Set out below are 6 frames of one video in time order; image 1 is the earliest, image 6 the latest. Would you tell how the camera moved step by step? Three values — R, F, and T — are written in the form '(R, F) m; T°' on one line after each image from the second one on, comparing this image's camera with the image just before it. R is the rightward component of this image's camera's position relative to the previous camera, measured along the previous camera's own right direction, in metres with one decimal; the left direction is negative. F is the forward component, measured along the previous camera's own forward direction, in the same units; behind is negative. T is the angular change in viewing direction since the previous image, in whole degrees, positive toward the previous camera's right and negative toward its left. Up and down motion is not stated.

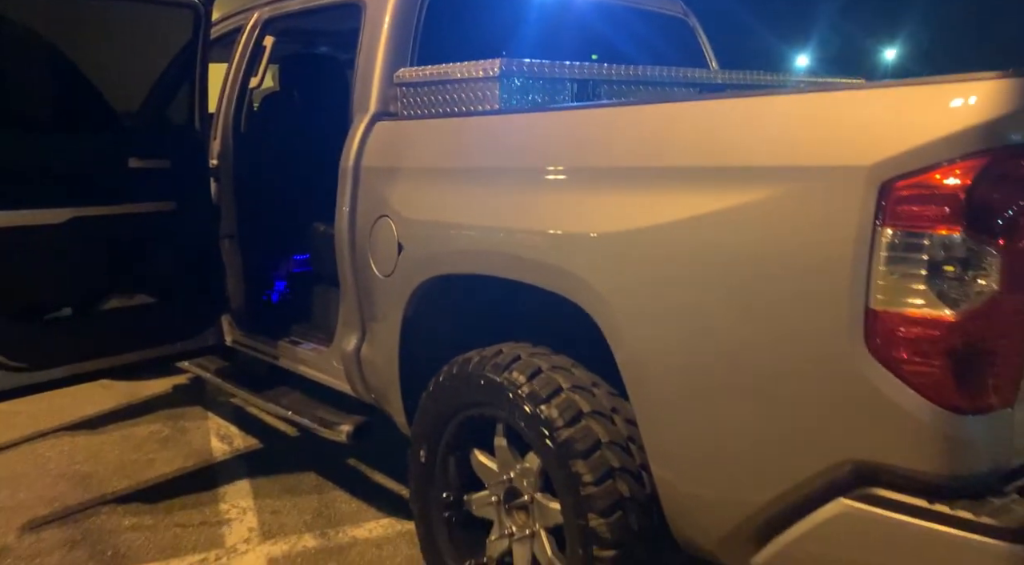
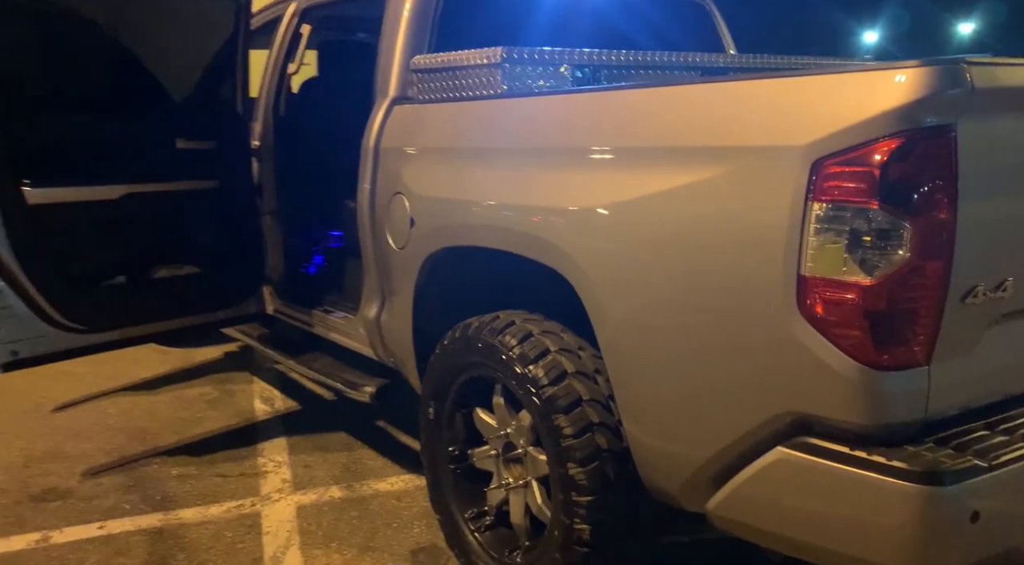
(+0.2, -0.2) m; -4°
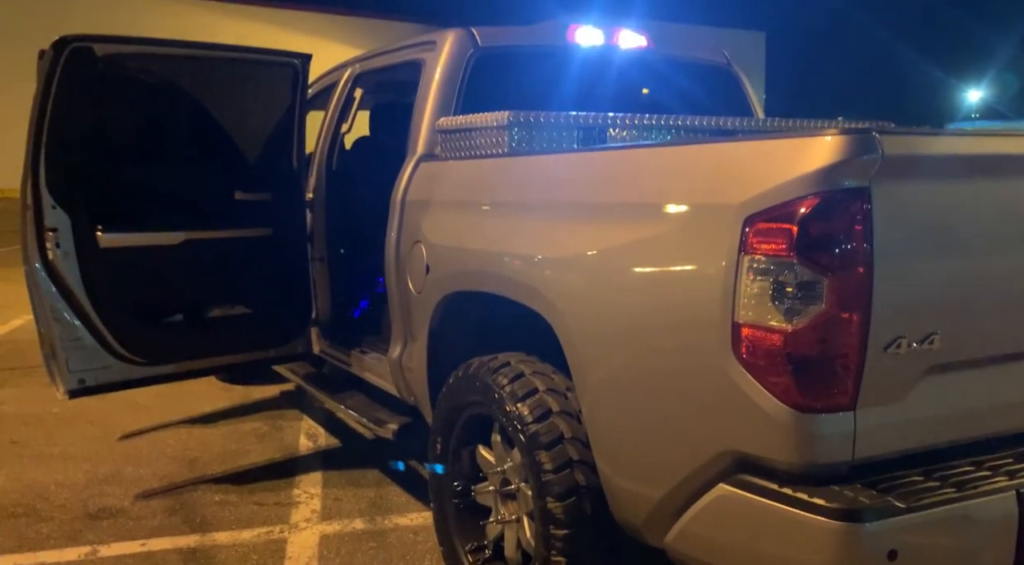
(+0.3, -0.2) m; -6°
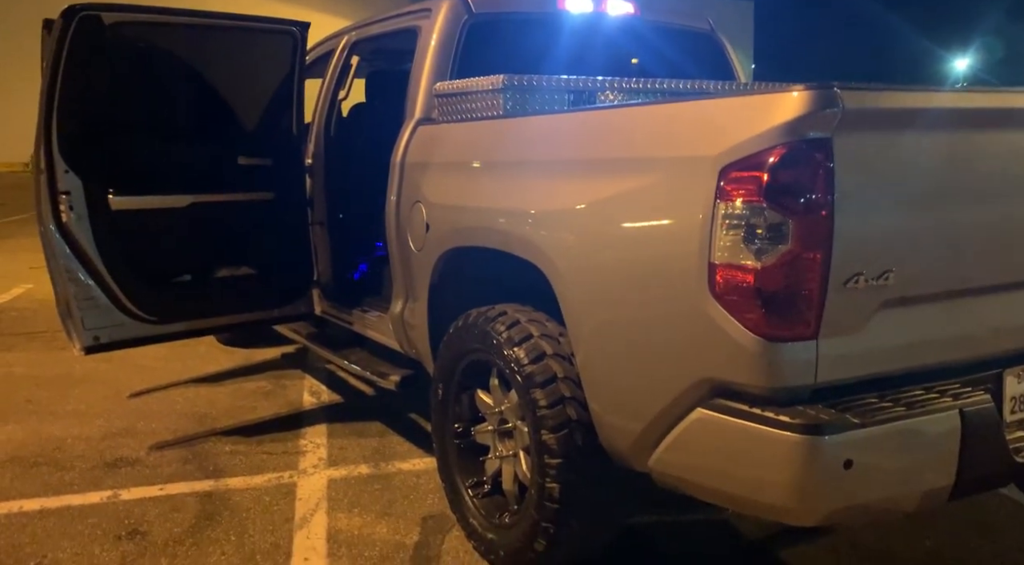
(0.0, -0.2) m; +1°
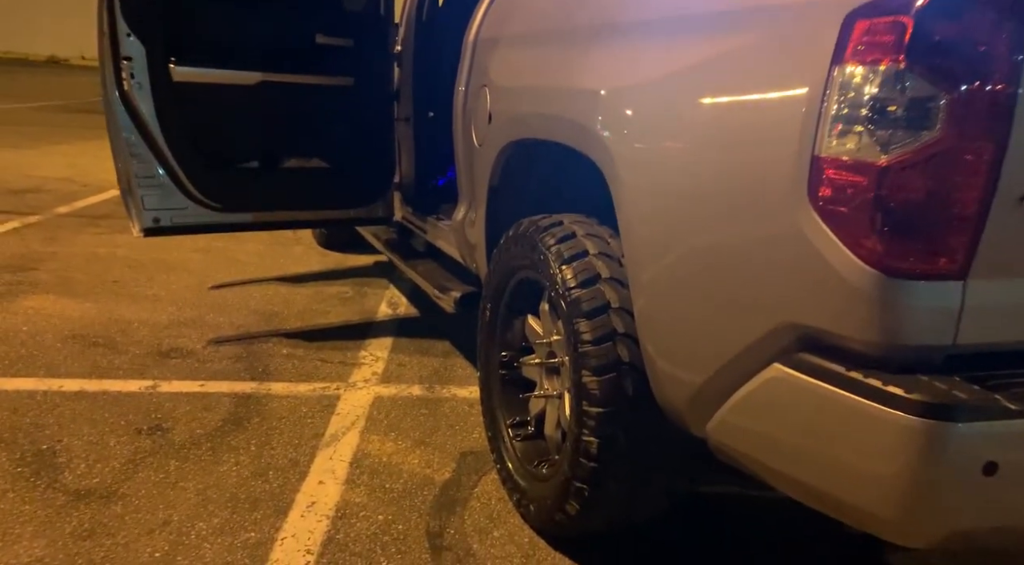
(+0.2, +0.5) m; -10°
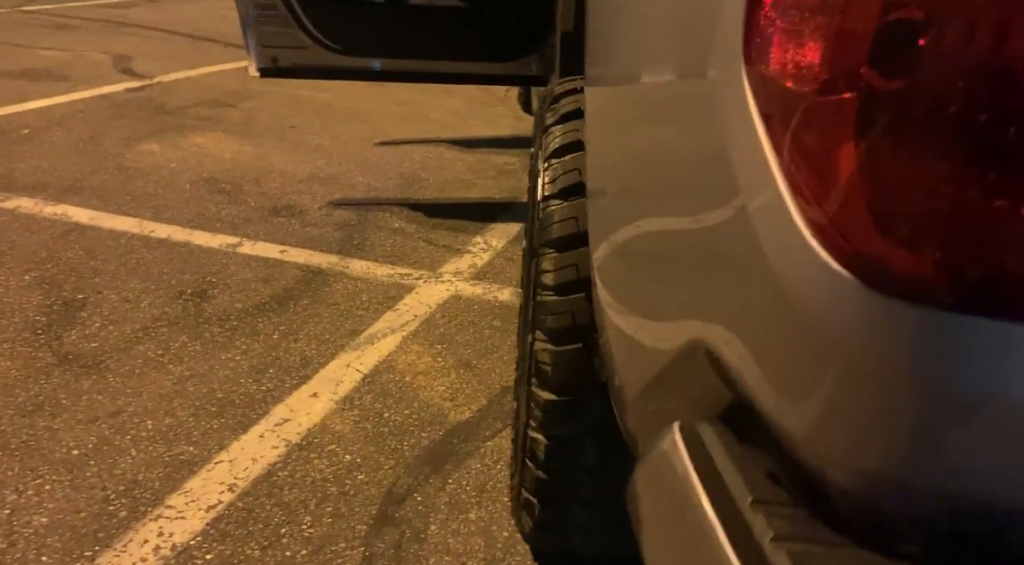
(+0.5, +0.8) m; -21°
